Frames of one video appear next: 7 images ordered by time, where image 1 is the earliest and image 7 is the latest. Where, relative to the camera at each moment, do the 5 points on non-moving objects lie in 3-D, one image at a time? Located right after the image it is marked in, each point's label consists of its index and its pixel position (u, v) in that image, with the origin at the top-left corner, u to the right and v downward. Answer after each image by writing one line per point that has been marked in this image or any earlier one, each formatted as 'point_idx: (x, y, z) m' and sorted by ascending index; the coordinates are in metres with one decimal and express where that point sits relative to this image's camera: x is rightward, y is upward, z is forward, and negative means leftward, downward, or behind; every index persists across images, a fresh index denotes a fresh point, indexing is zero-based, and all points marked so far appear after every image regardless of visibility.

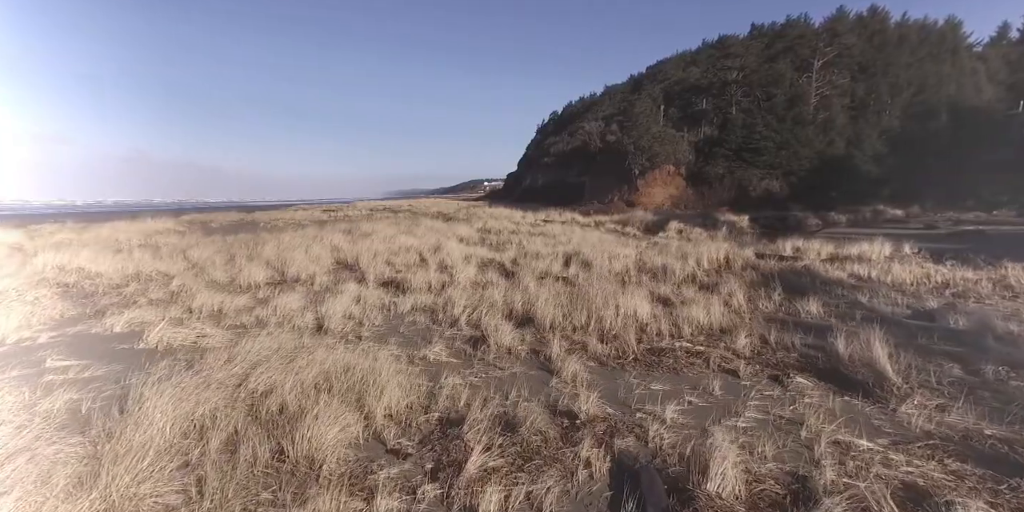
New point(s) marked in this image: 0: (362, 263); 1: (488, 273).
0: (-3.5, -0.2, +10.6) m
1: (-0.4, -0.4, +8.9) m
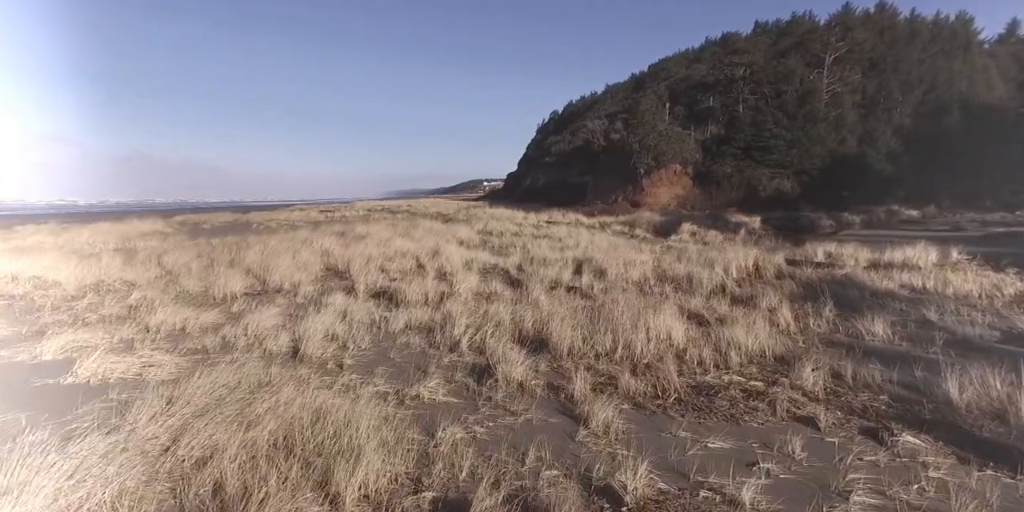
0: (-3.4, -0.3, +9.7) m
1: (-0.3, -0.5, +8.0) m
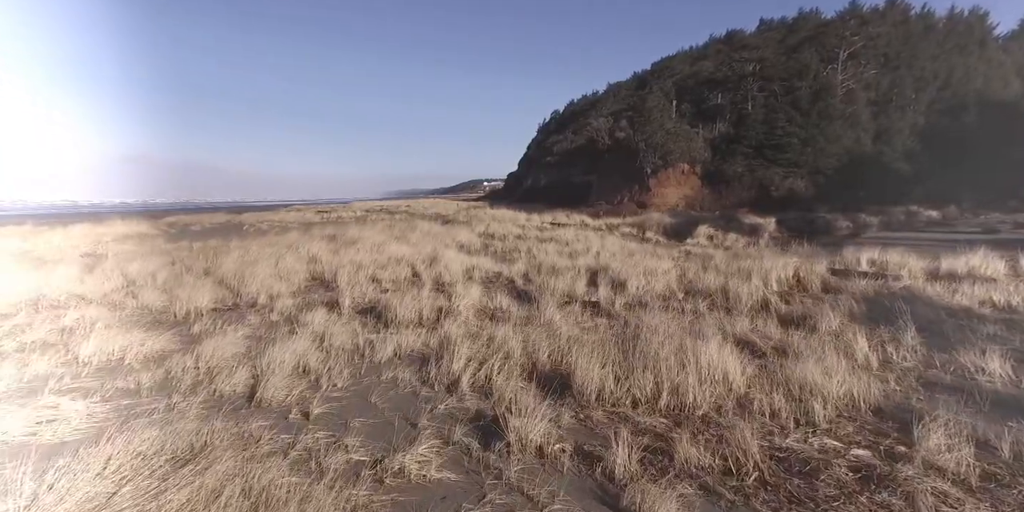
0: (-3.3, -0.5, +8.7) m
1: (-0.2, -0.7, +7.0) m
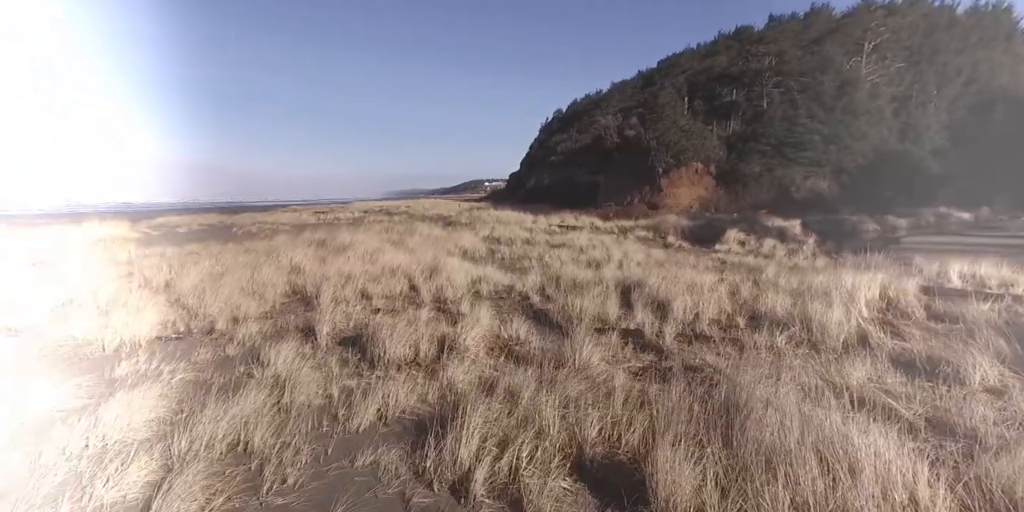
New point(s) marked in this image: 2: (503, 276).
0: (-3.0, -0.7, +7.3) m
1: (0.0, -0.9, +5.6) m
2: (-0.2, -0.4, +9.3) m
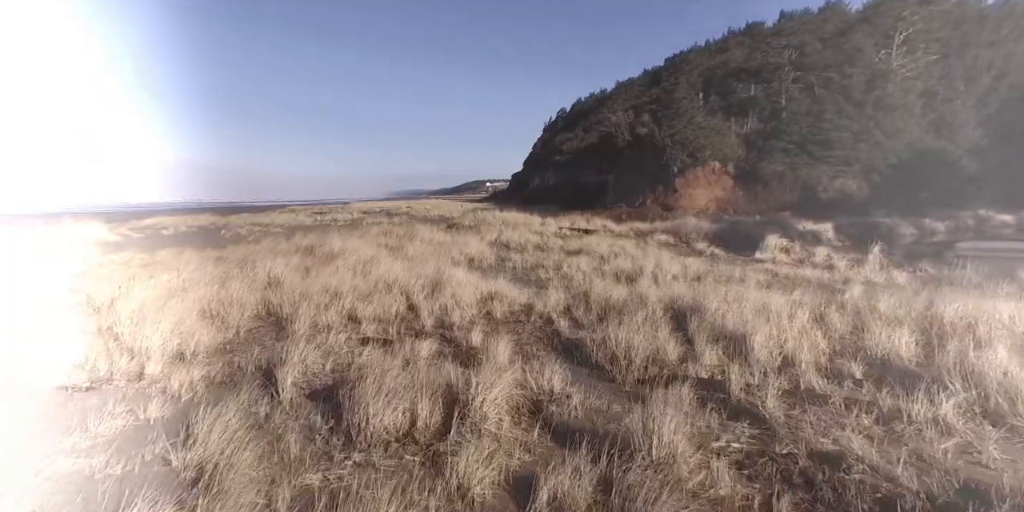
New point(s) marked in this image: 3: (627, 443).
0: (-2.8, -0.9, +5.9) m
1: (+0.3, -1.1, +4.2) m
2: (+0.1, -0.6, +7.9) m
3: (+0.7, -1.2, +3.0) m
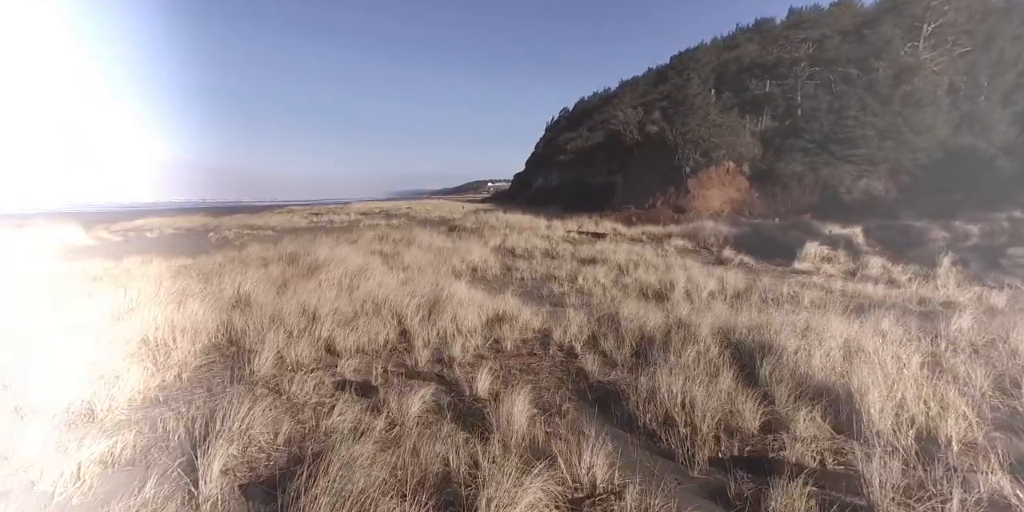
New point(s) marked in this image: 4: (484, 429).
0: (-2.6, -1.1, +4.7) m
1: (+0.4, -1.3, +3.0) m
2: (+0.3, -0.8, +6.6) m
3: (+0.9, -1.4, +1.8) m
4: (-0.3, -1.2, +3.5) m
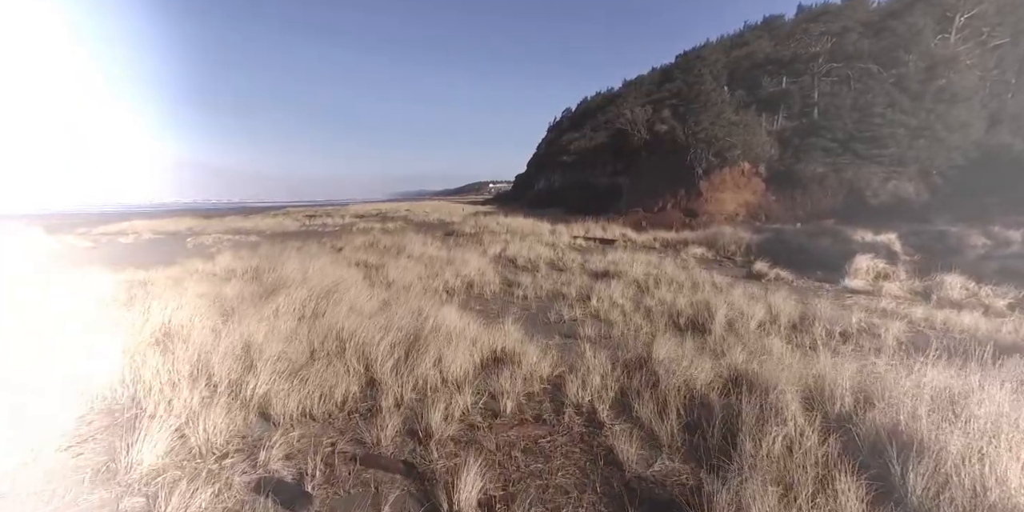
0: (-2.6, -1.3, +3.2) m
1: (+0.5, -1.5, +1.5) m
2: (+0.3, -1.1, +5.2) m
3: (+0.9, -1.7, +0.3) m
4: (-0.3, -1.5, +2.0) m
